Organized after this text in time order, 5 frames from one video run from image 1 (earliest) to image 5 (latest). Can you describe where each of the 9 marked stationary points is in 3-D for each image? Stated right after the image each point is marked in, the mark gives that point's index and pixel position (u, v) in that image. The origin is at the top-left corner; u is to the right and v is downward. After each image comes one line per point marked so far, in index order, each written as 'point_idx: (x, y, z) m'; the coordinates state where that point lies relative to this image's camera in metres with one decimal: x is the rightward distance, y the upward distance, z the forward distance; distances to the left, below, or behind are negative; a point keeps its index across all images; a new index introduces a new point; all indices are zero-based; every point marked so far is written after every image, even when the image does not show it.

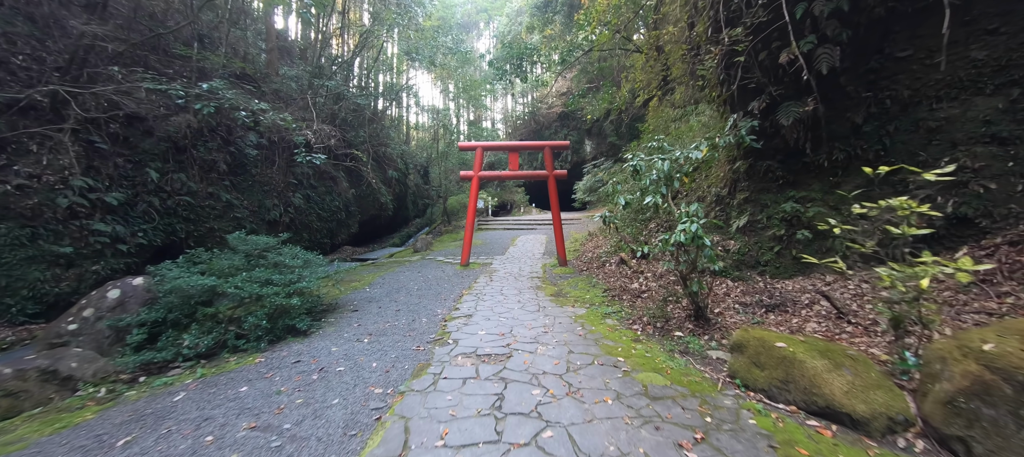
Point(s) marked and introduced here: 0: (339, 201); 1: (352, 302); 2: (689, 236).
0: (-5.6, +0.9, +11.3) m
1: (-2.2, -1.0, +4.8) m
2: (+1.4, -0.1, +2.8) m
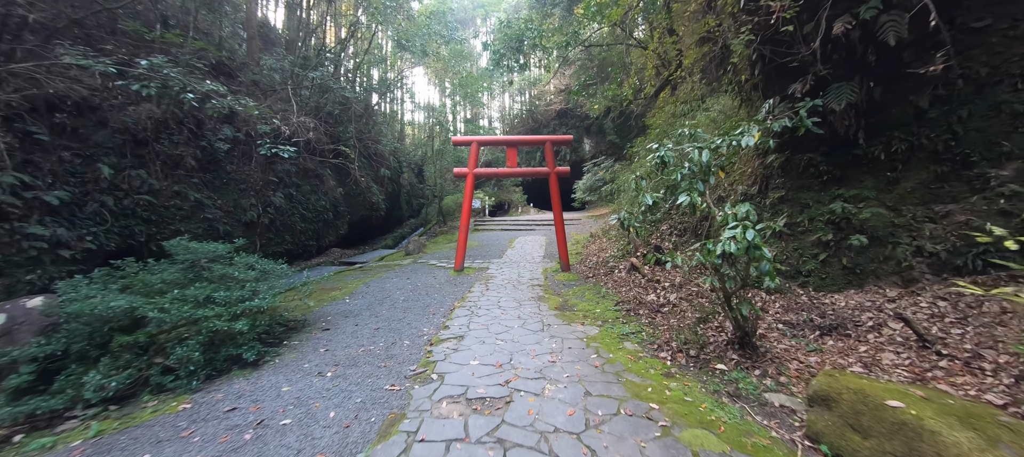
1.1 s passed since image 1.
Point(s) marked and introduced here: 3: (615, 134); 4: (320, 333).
0: (-5.7, +0.8, +10.6) m
1: (-2.2, -1.1, +4.2) m
2: (+1.4, -0.1, +2.2) m
3: (+5.1, +4.8, +17.8) m
4: (-2.0, -1.1, +3.6) m
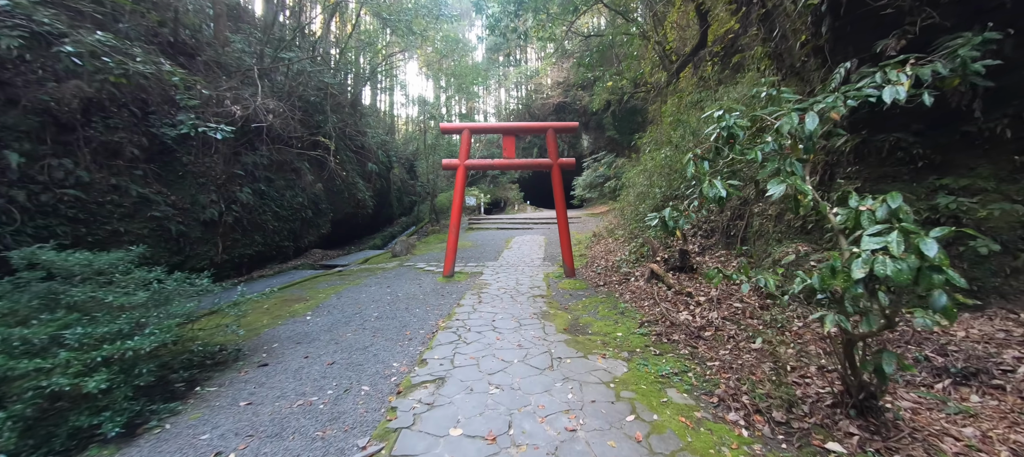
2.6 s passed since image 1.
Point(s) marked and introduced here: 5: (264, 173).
0: (-5.8, +0.9, +9.6) m
1: (-2.3, -1.1, +3.2) m
2: (+1.5, -0.1, +1.3) m
3: (+5.0, +4.8, +17.0) m
4: (-2.0, -1.1, +2.7) m
5: (-6.0, +1.3, +8.4) m
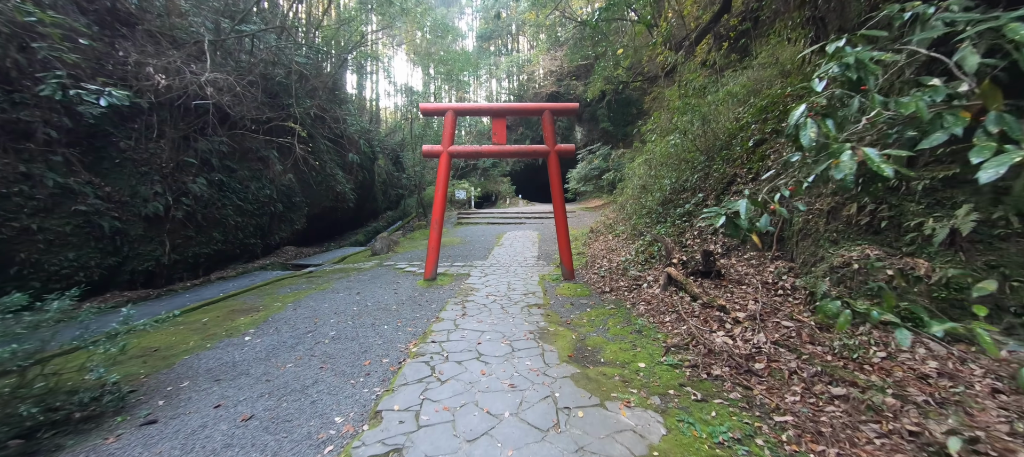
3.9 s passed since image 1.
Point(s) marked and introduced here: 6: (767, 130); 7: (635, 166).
0: (-6.0, +1.0, +8.7) m
1: (-2.3, -1.1, +2.4) m
2: (+1.4, -0.2, +0.5) m
3: (+4.6, +5.1, +16.2) m
4: (-2.1, -1.1, +1.9) m
5: (-6.2, +1.4, +7.4) m
6: (+3.9, +1.5, +5.3) m
7: (+3.0, +1.5, +8.4) m
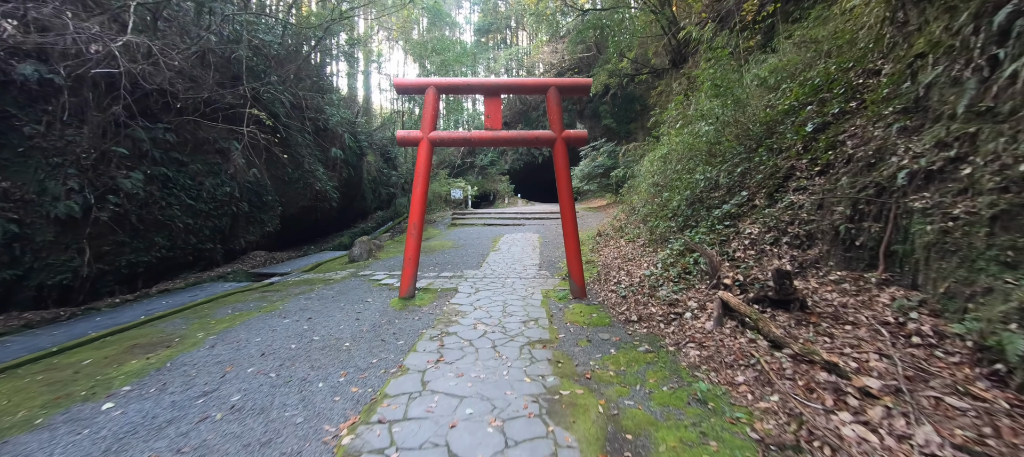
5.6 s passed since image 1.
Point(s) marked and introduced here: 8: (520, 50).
0: (-6.1, +0.9, +7.5) m
1: (-2.4, -1.2, +1.3) m
2: (+1.4, -0.2, -0.6) m
3: (+4.5, +5.0, +15.1) m
4: (-2.1, -1.2, +0.8) m
5: (-6.3, +1.4, +6.3) m
6: (+3.9, +1.4, +4.2) m
7: (+3.0, +1.4, +7.3) m
8: (+0.5, +9.4, +17.8) m
